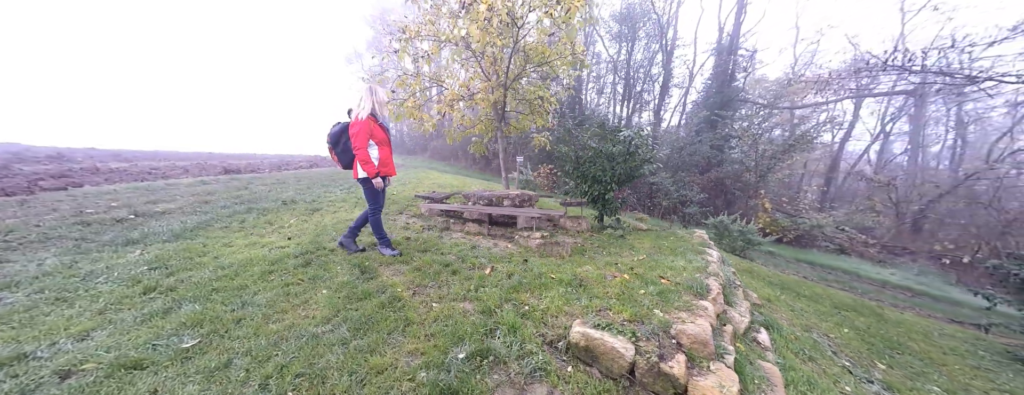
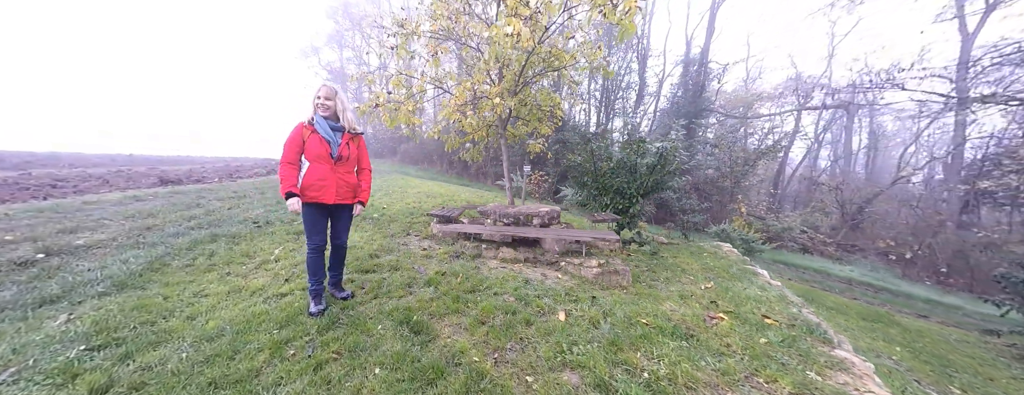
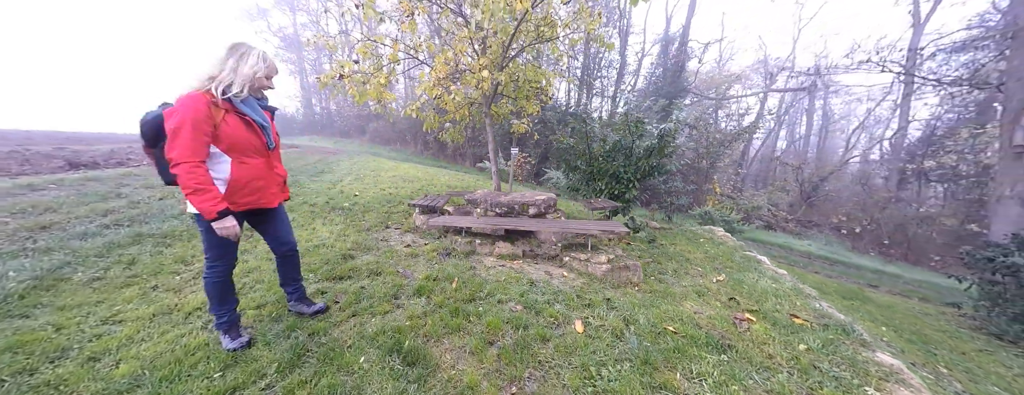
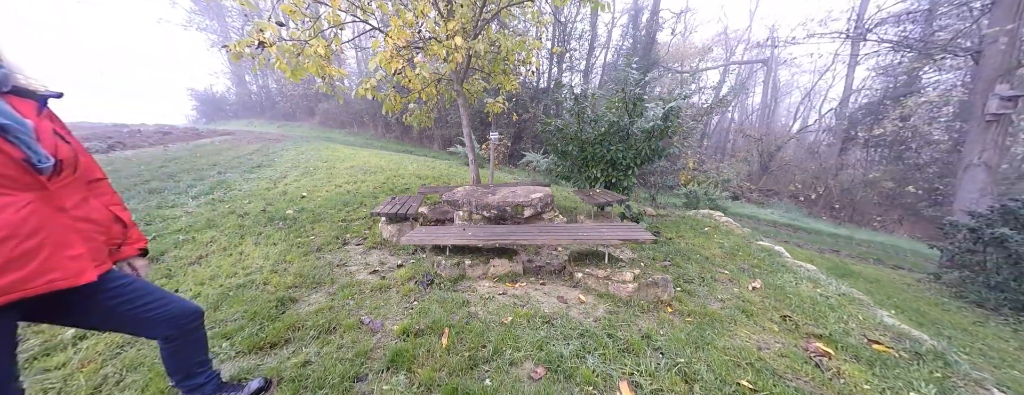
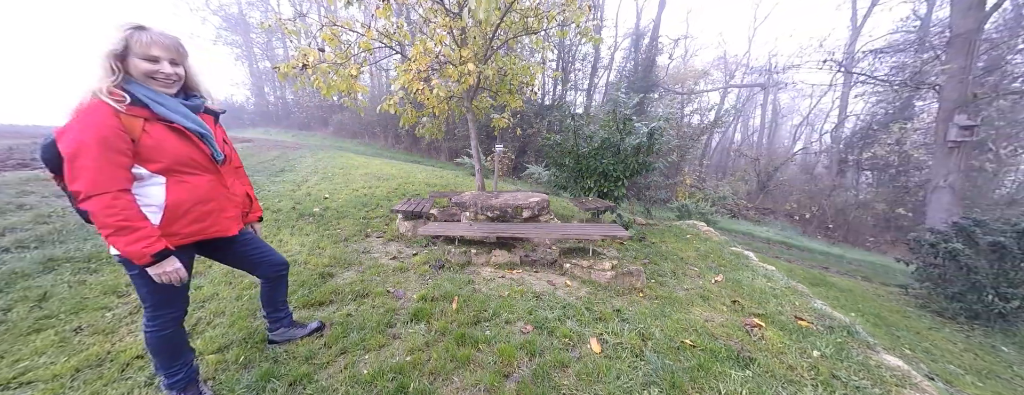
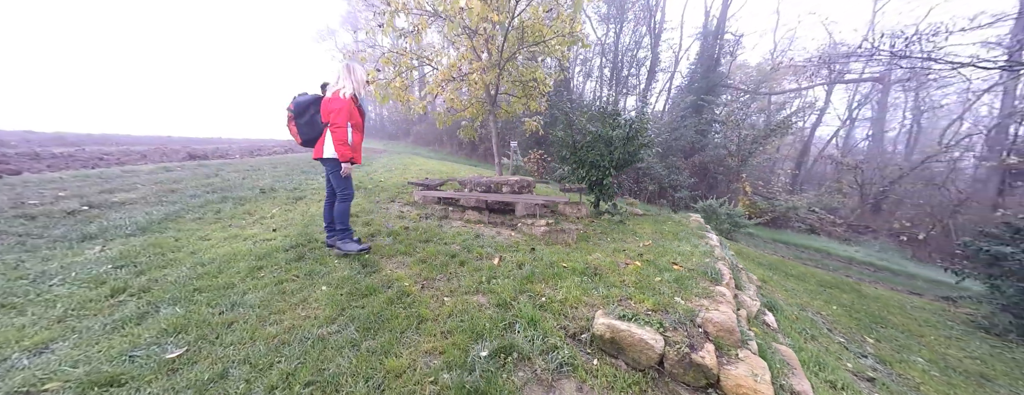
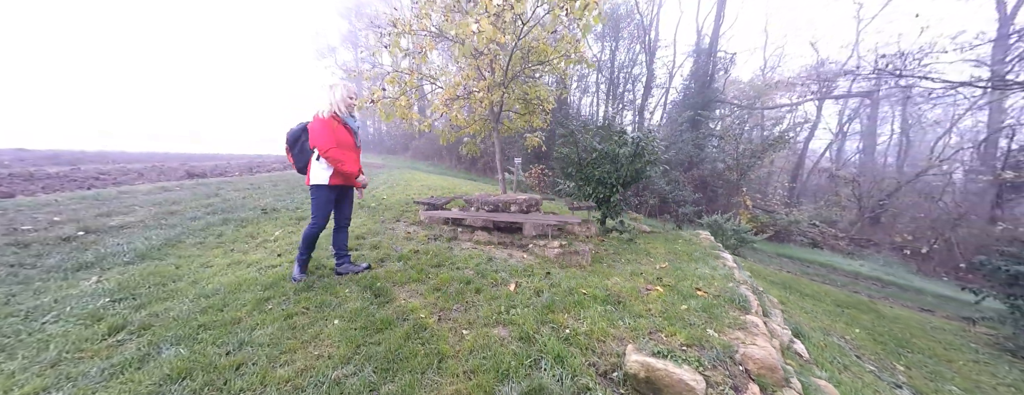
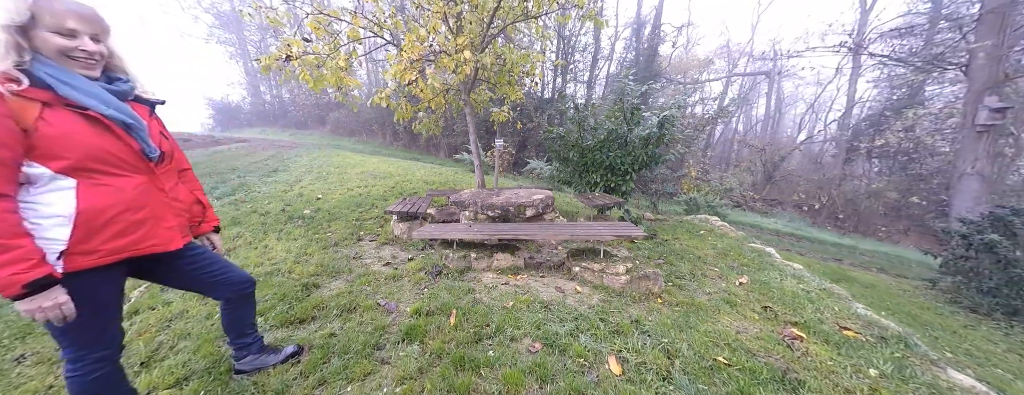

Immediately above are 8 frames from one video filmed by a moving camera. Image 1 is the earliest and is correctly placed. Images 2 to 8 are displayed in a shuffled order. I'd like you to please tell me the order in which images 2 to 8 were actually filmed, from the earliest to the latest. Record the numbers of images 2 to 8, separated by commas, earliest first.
6, 7, 2, 3, 5, 8, 4
